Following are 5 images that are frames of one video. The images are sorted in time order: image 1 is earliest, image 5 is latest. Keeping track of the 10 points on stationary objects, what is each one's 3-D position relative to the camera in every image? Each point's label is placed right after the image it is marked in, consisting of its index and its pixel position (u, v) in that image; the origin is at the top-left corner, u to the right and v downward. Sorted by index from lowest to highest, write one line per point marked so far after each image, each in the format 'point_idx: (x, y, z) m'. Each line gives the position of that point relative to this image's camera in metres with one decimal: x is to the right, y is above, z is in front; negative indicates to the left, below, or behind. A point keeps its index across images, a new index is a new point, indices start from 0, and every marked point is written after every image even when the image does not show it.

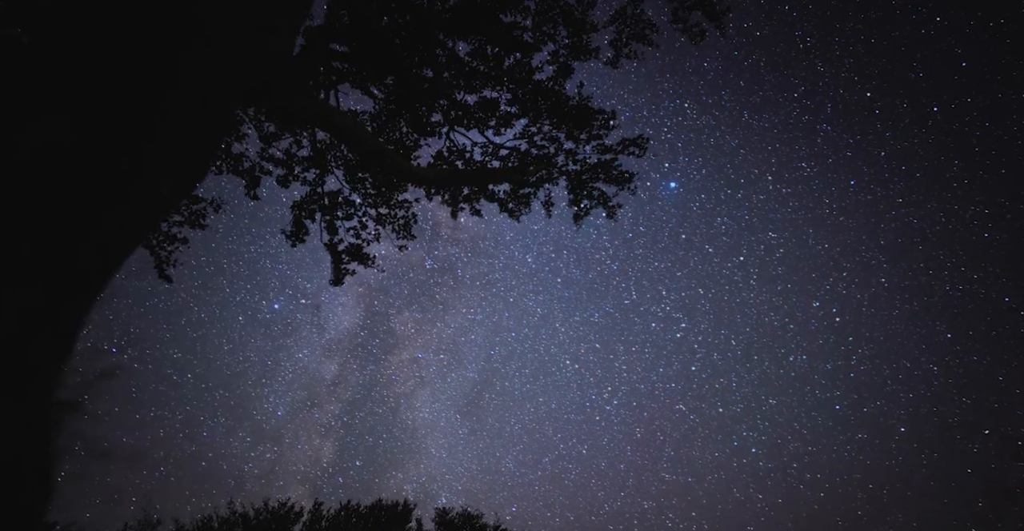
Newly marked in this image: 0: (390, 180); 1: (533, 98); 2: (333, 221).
0: (-1.7, +1.1, +8.4) m
1: (+0.1, +2.5, +9.5) m
2: (-2.3, +0.5, +8.0) m
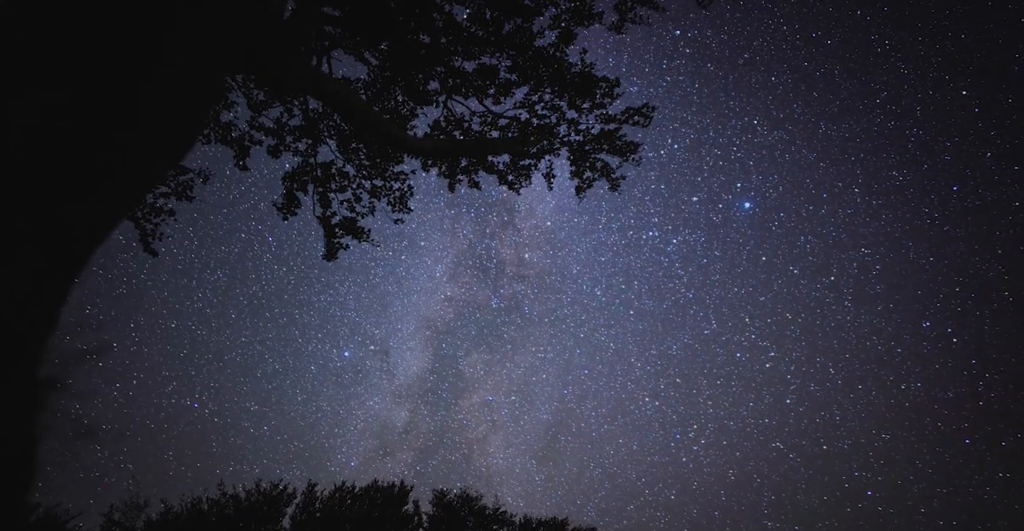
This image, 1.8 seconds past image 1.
0: (-1.6, +1.4, +7.9) m
1: (+0.3, +2.8, +8.9) m
2: (-2.2, +0.8, +7.5) m
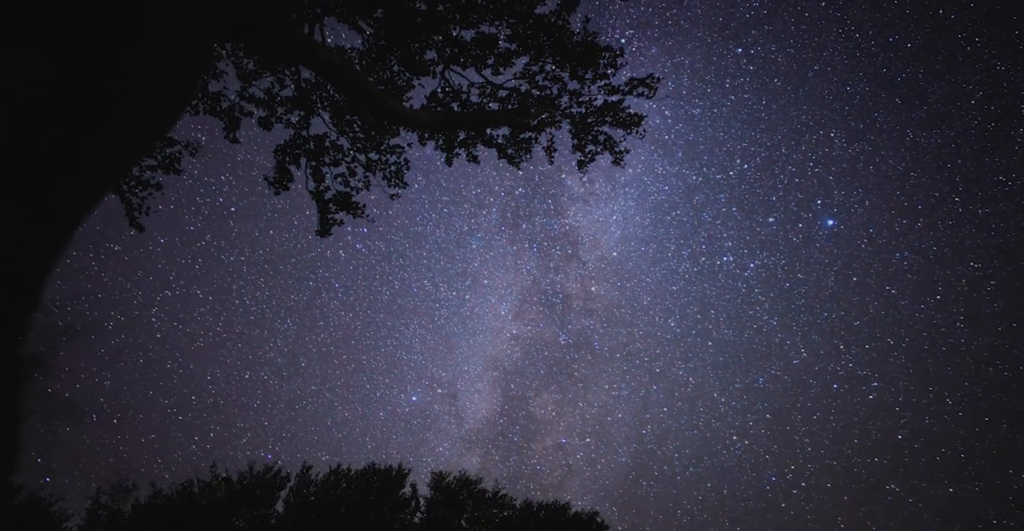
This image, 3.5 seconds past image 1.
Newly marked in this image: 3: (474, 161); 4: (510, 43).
0: (-1.5, +1.7, +7.4) m
1: (+0.4, +3.1, +8.3) m
2: (-2.2, +1.1, +7.1) m
3: (-0.5, +1.3, +8.1) m
4: (0.0, +2.9, +8.2) m
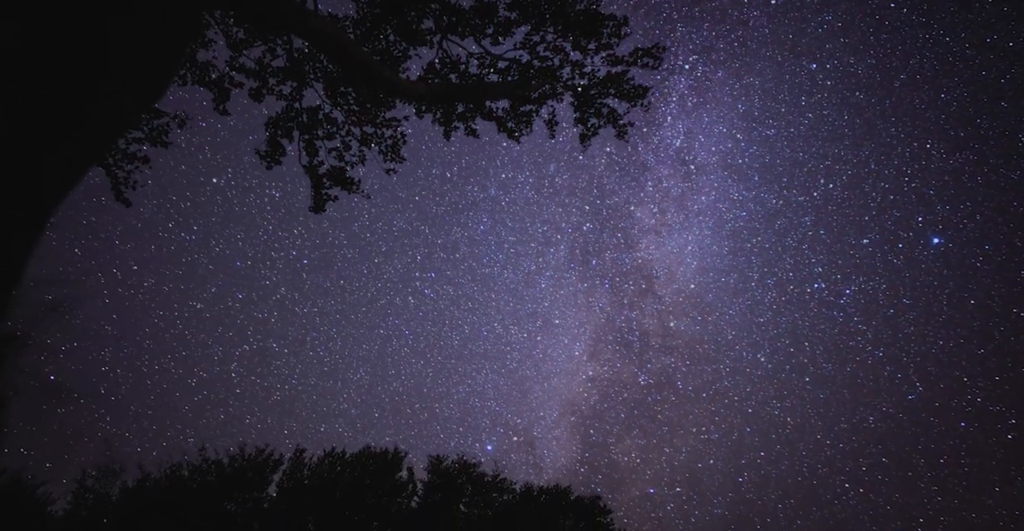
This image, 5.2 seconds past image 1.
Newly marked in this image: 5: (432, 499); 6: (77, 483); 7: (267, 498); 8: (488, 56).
0: (-1.5, +1.9, +7.2) m
1: (+0.4, +3.3, +8.0) m
2: (-2.2, +1.4, +6.9) m
3: (-0.4, +1.6, +7.6) m
4: (0.0, +3.2, +7.9) m
5: (-0.8, -2.3, +6.1) m
6: (-4.2, -2.1, +6.1) m
7: (-2.7, -2.5, +6.9) m
8: (-0.2, +2.6, +7.7) m
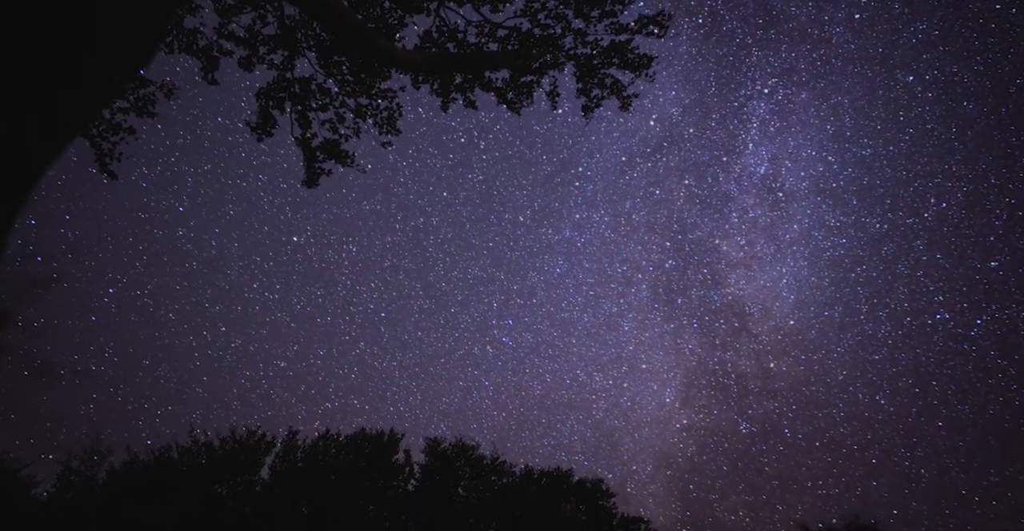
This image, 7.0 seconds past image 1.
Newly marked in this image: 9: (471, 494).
0: (-1.6, +2.2, +7.0) m
1: (+0.5, +3.6, +7.6) m
2: (-2.2, +1.6, +6.8) m
3: (-0.4, +1.9, +7.3) m
4: (0.0, +3.4, +7.6) m
5: (-0.9, -1.8, +5.4) m
6: (-4.3, -1.9, +6.0) m
7: (-2.6, -2.3, +6.4) m
8: (-0.2, +2.8, +7.4) m
9: (-0.4, -2.3, +6.2) m
